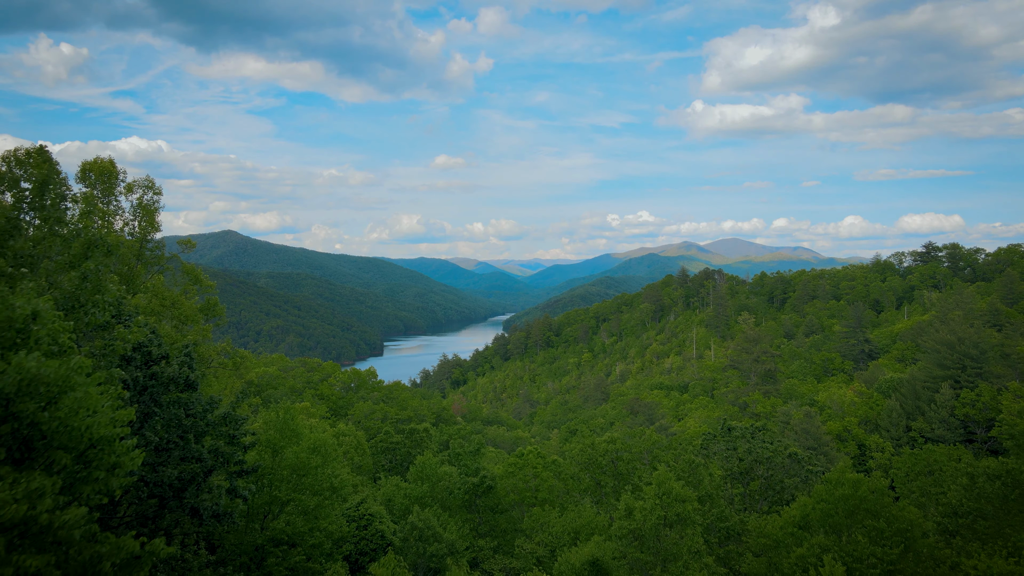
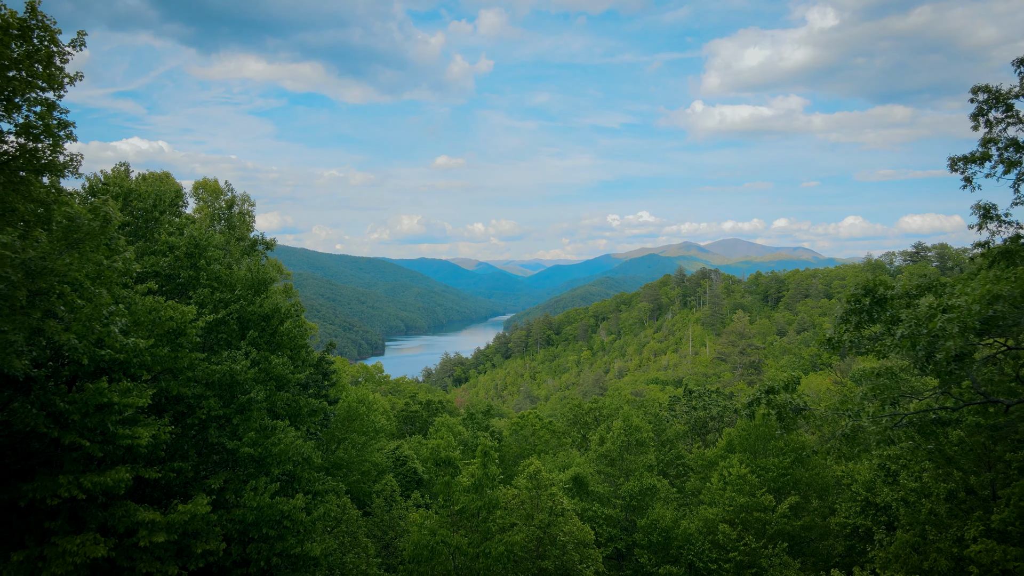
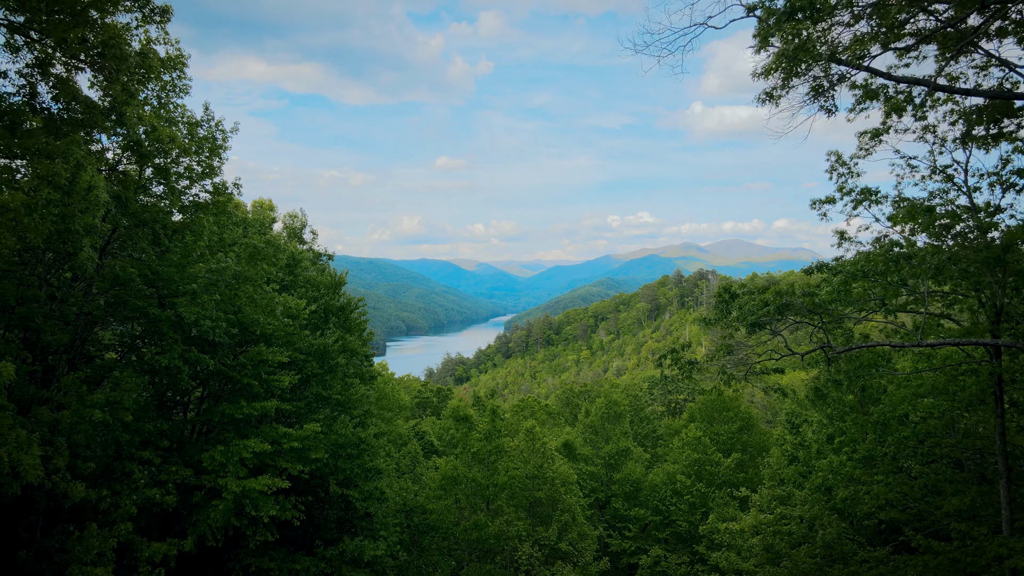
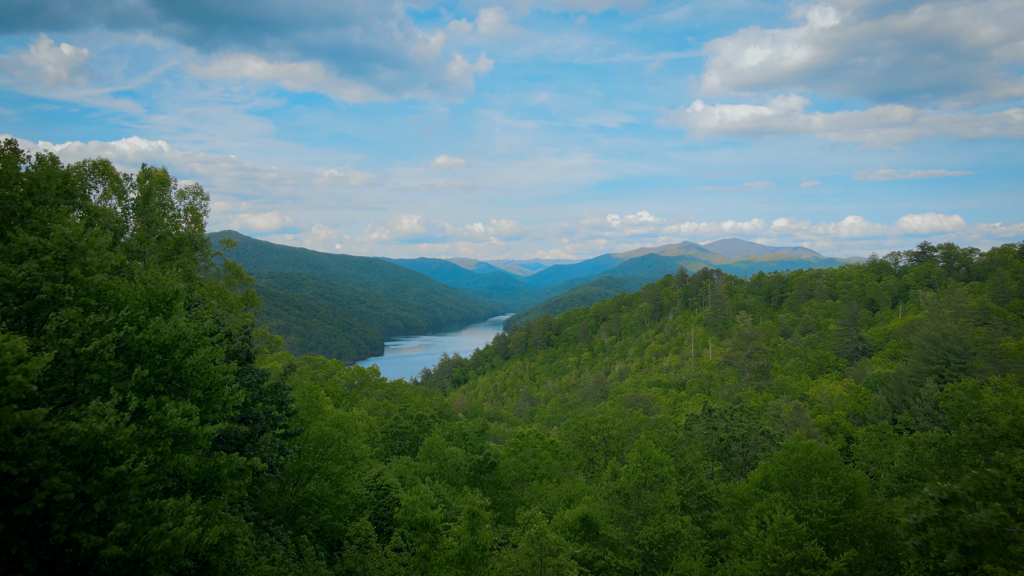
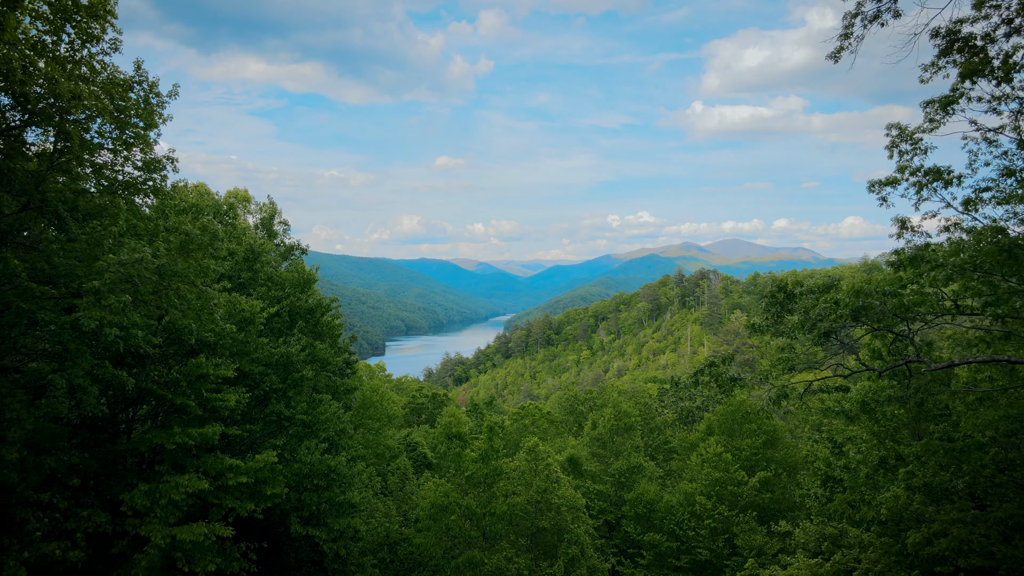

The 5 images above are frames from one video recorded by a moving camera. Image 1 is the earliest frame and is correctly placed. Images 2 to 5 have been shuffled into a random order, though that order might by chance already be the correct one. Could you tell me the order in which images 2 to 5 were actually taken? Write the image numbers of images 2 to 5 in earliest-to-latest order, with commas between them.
4, 2, 5, 3
